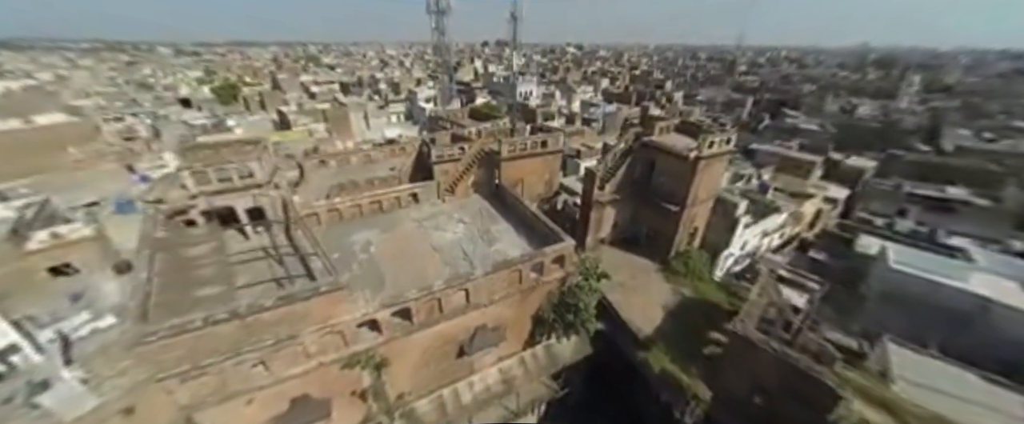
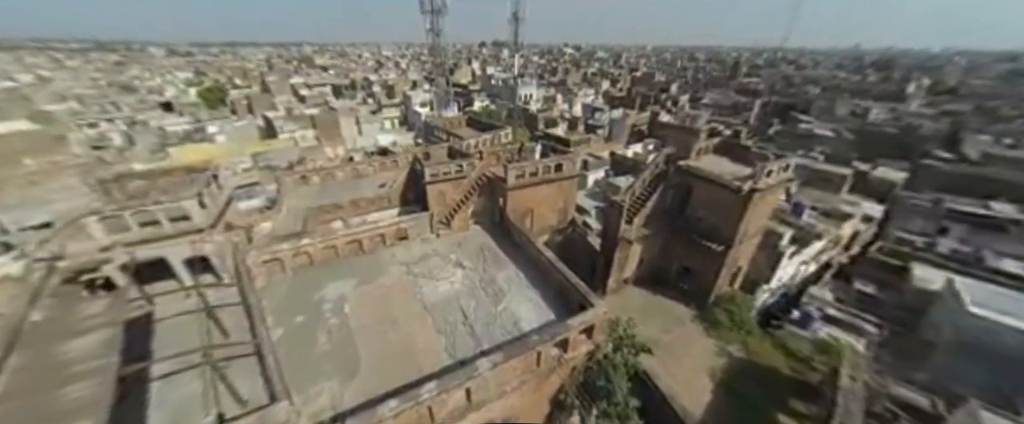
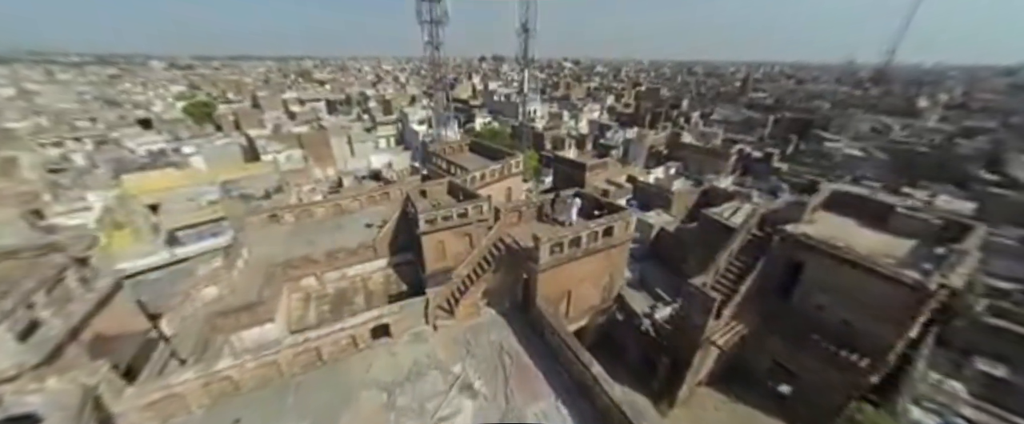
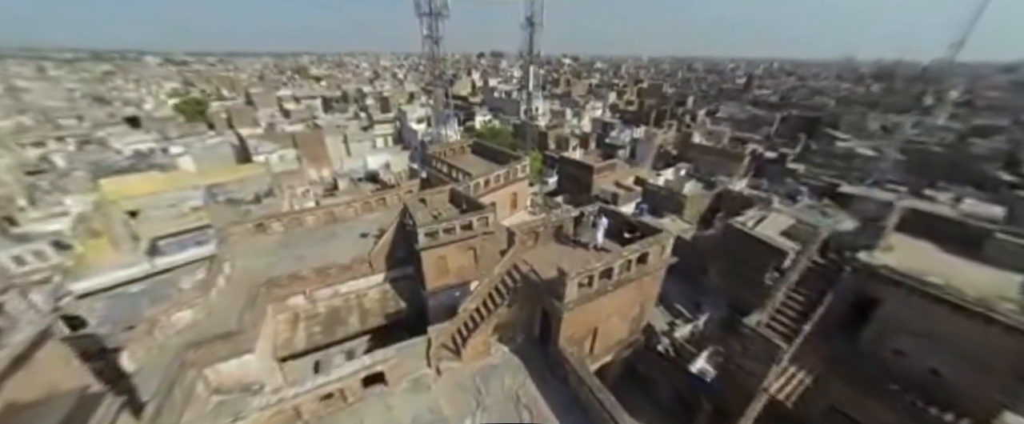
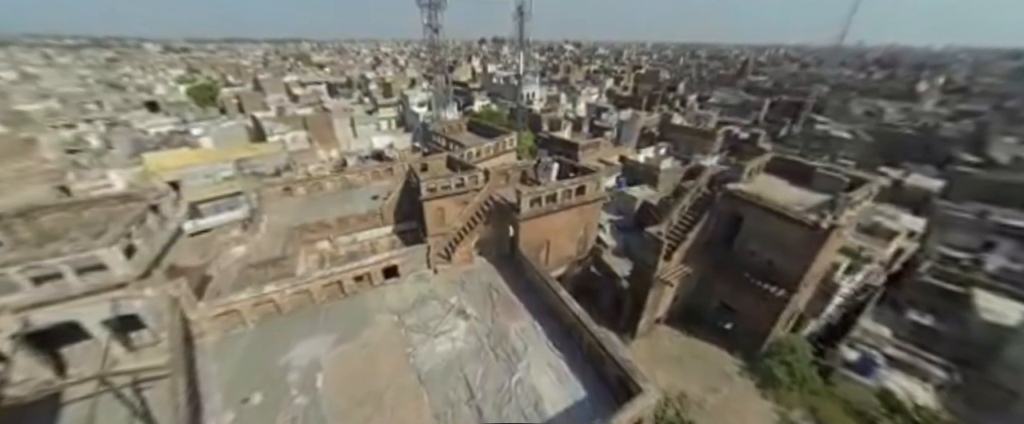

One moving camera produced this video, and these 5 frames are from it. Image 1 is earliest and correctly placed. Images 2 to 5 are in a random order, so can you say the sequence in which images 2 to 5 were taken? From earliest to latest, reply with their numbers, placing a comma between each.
2, 5, 3, 4
